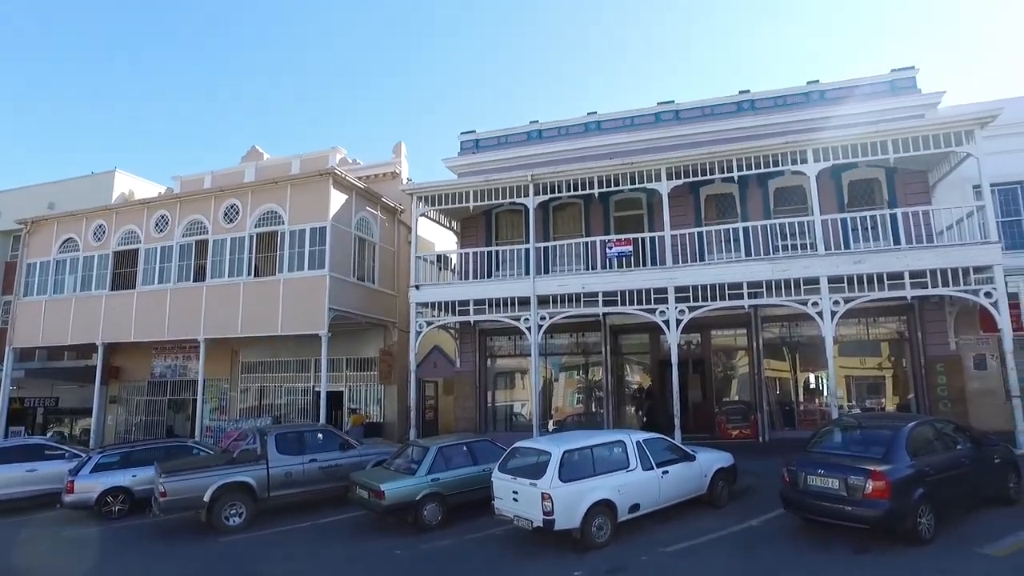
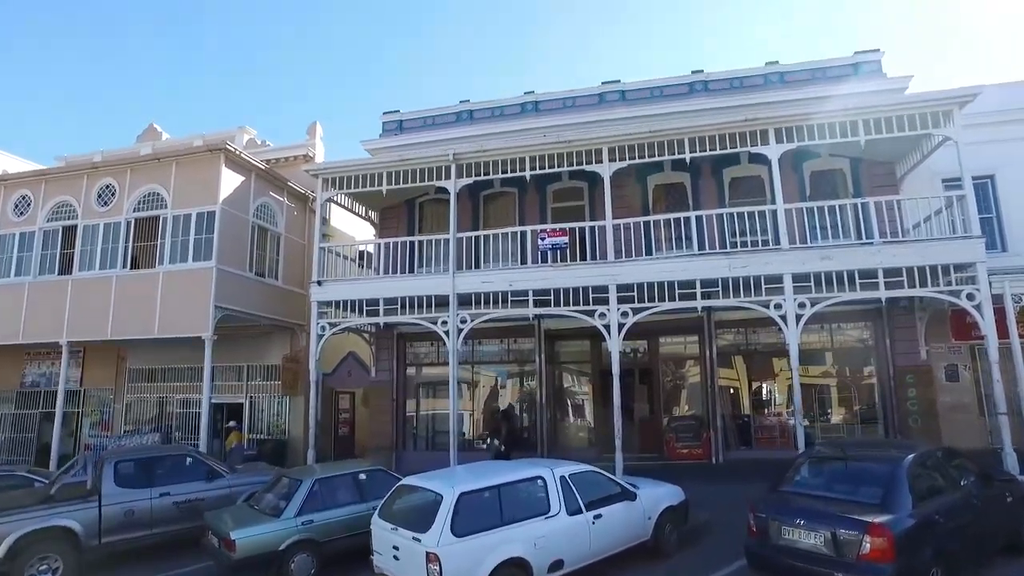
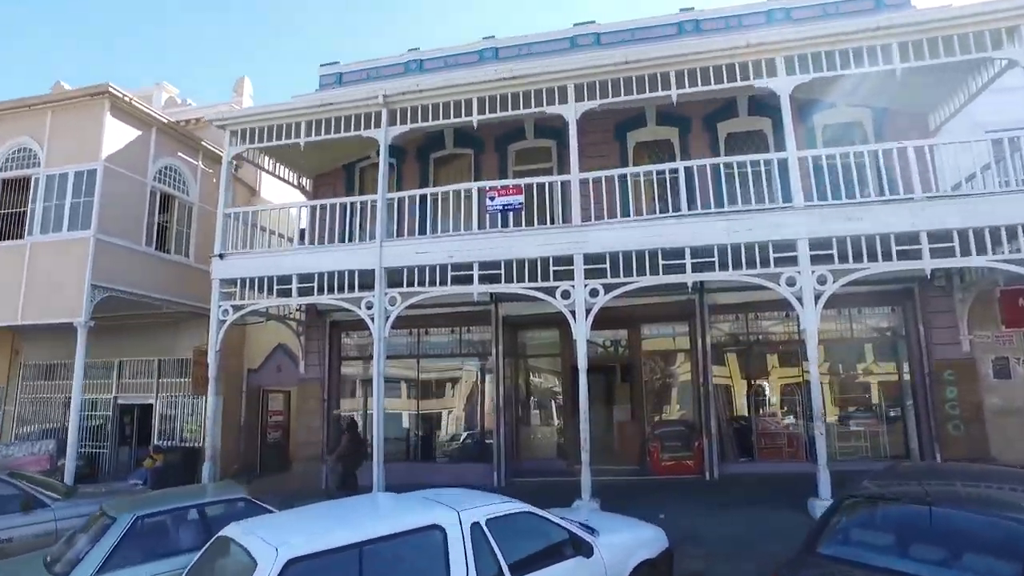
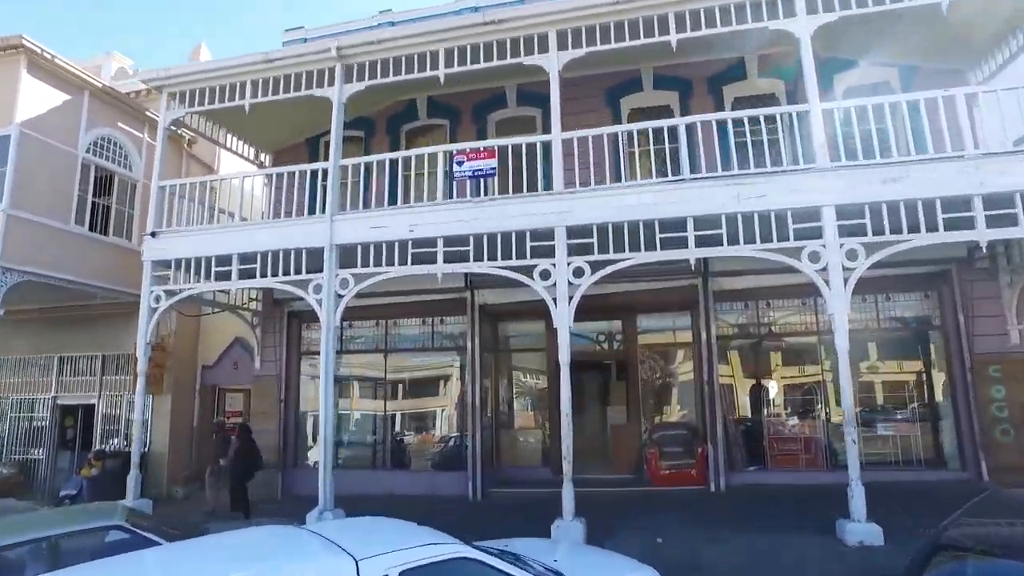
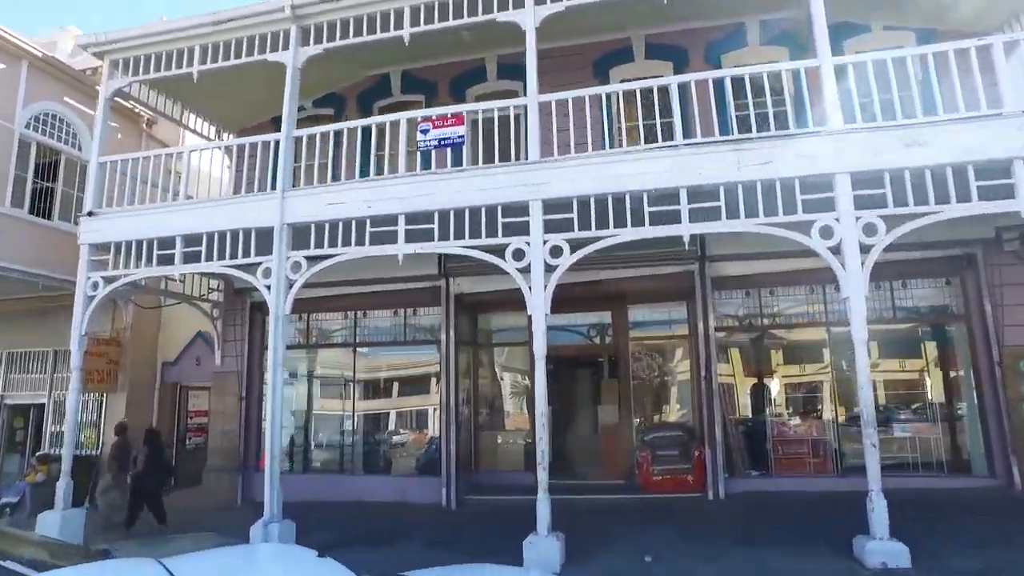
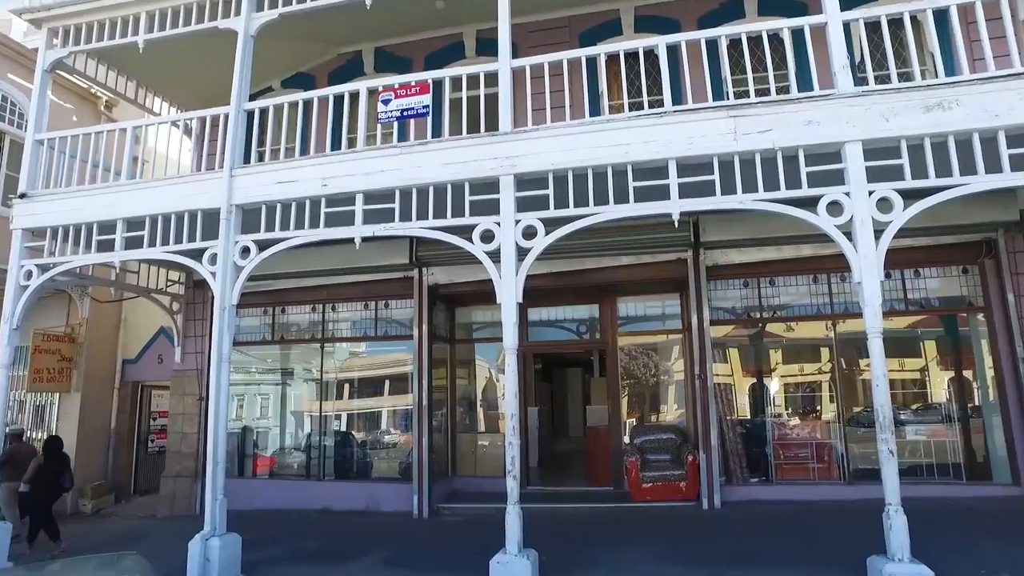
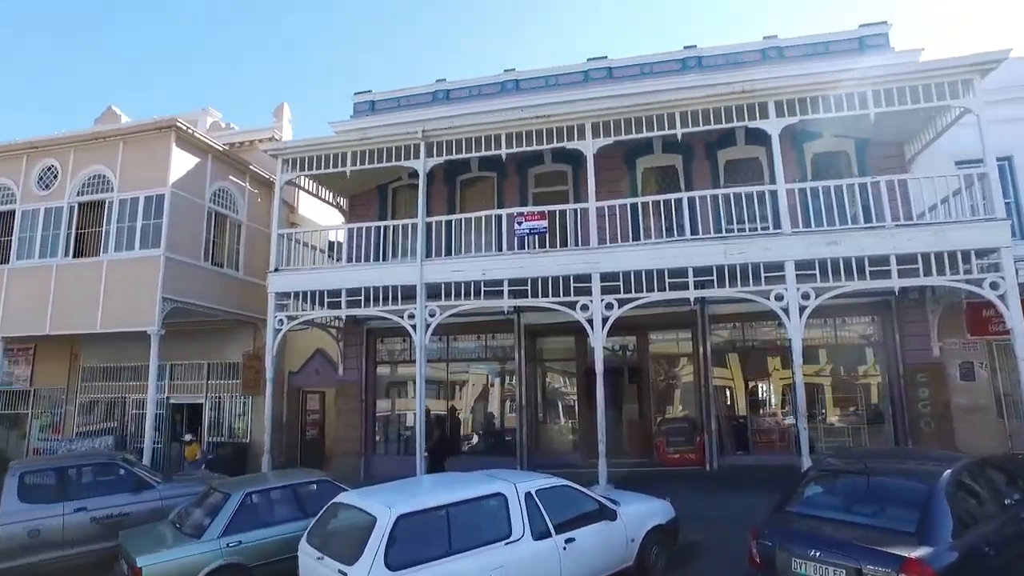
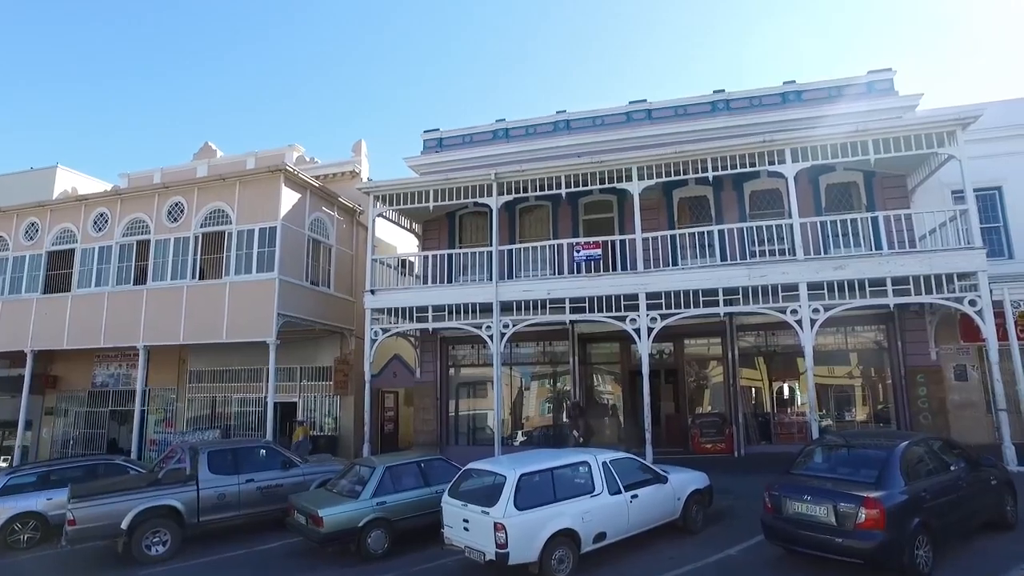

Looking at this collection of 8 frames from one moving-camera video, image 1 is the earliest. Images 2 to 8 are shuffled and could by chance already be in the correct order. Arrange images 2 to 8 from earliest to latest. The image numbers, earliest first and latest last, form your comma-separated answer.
8, 2, 7, 3, 4, 5, 6
